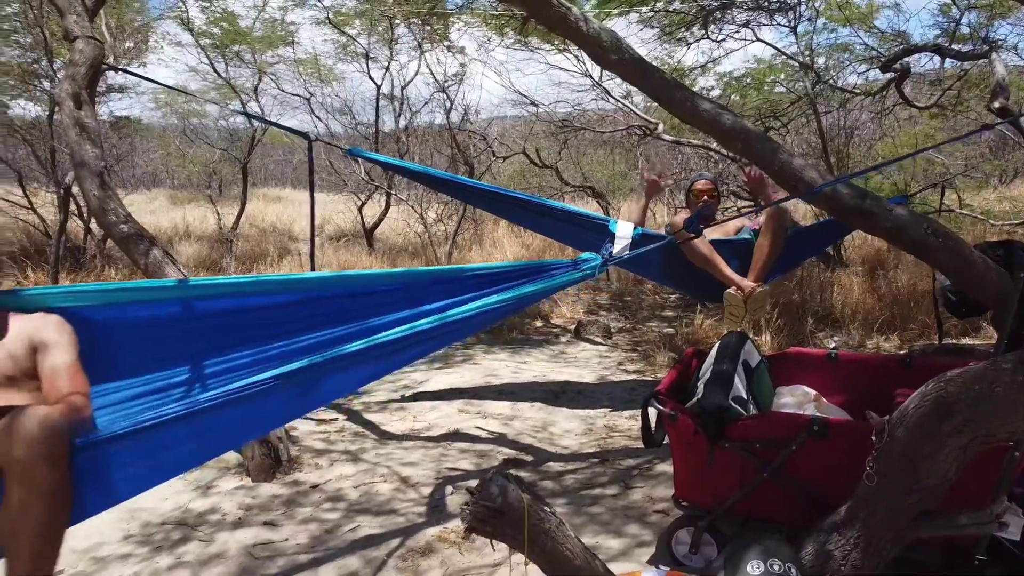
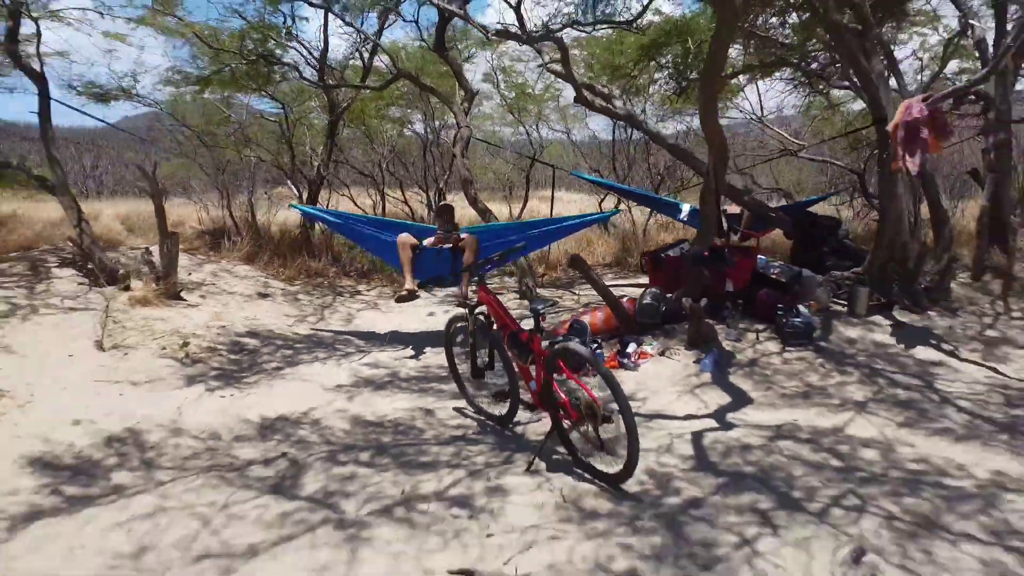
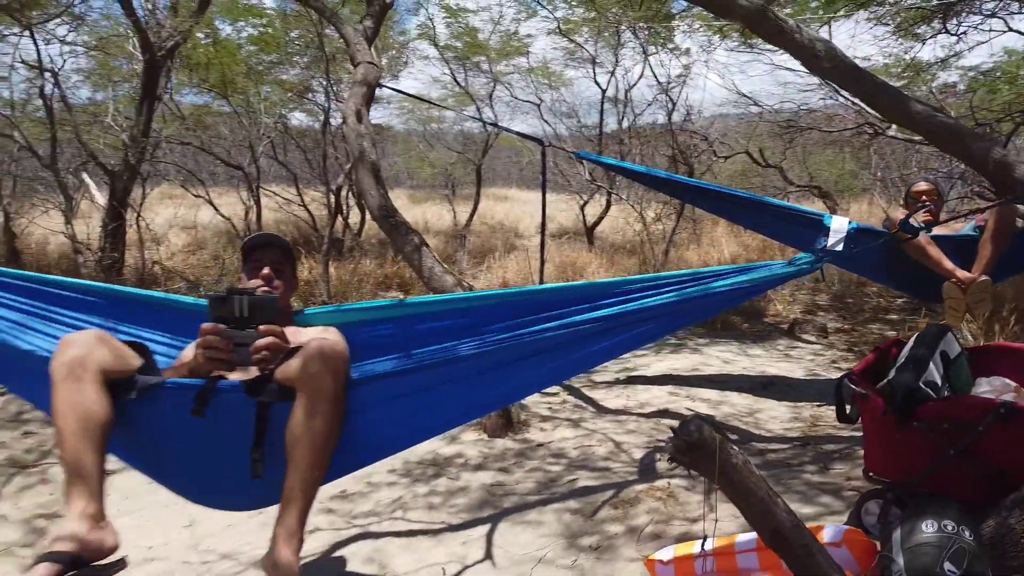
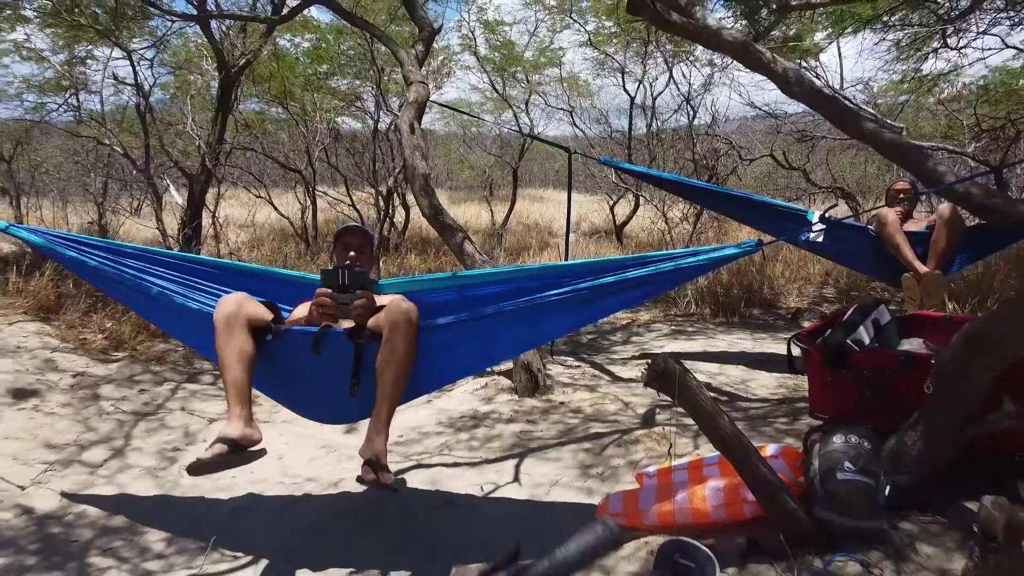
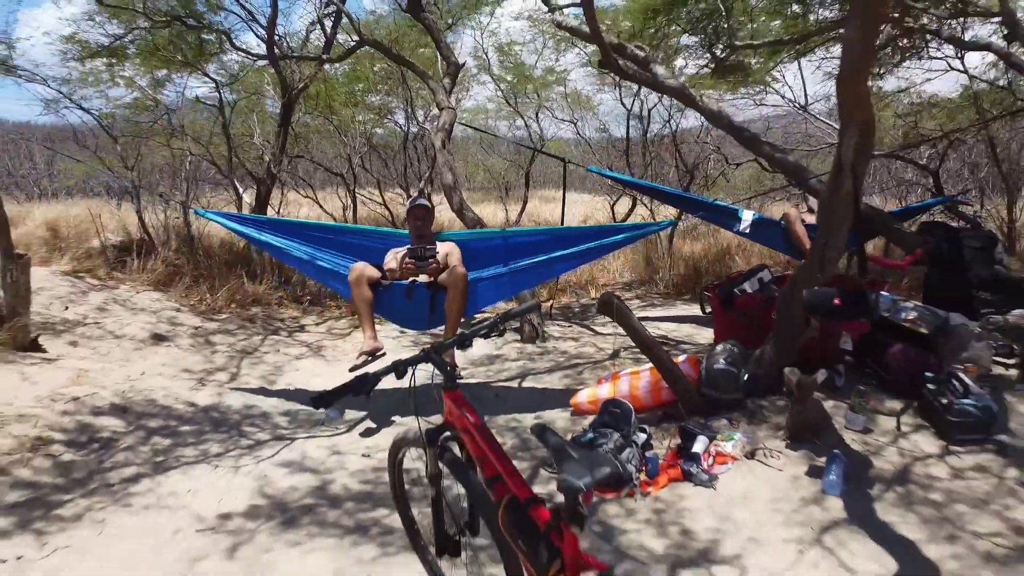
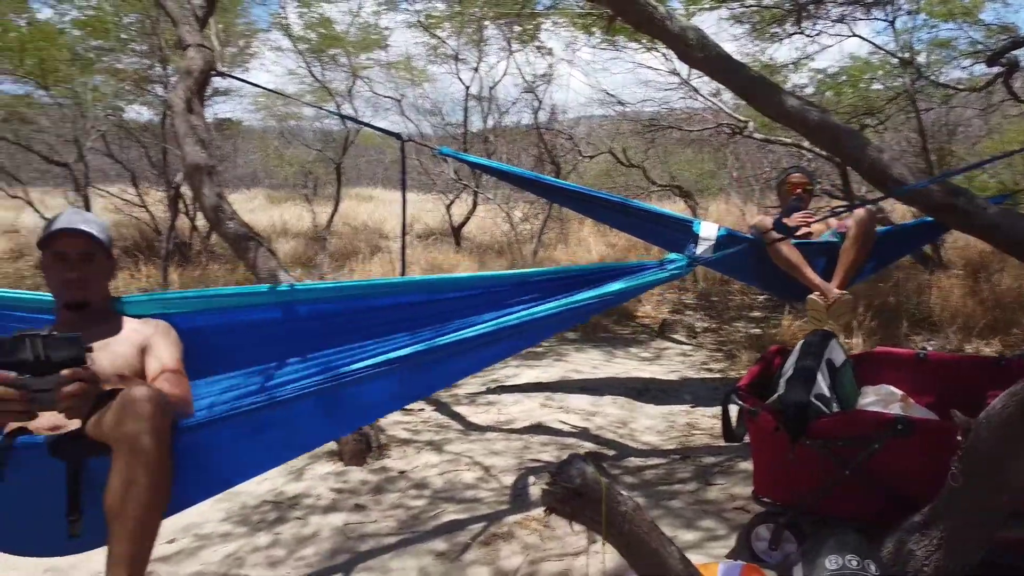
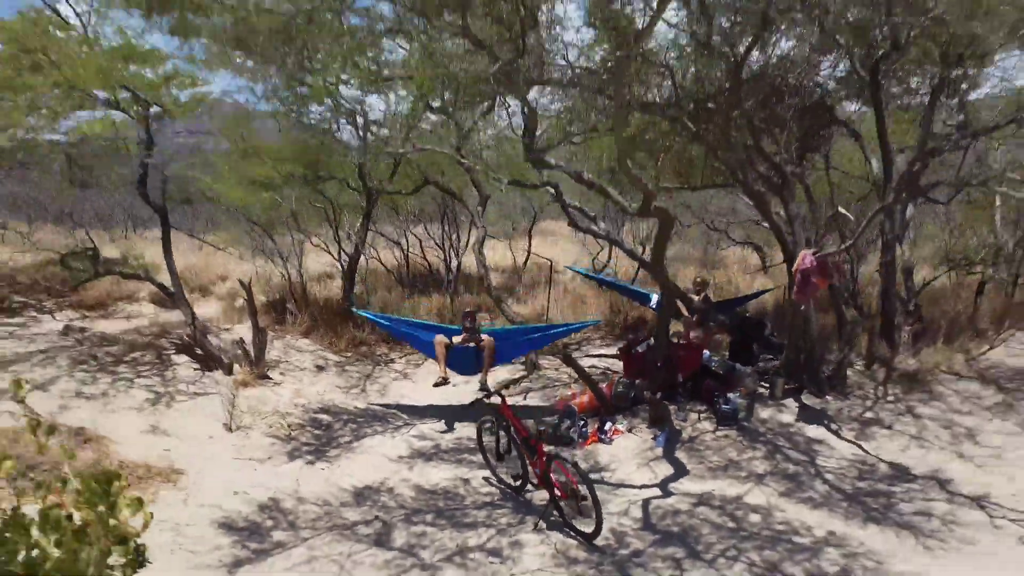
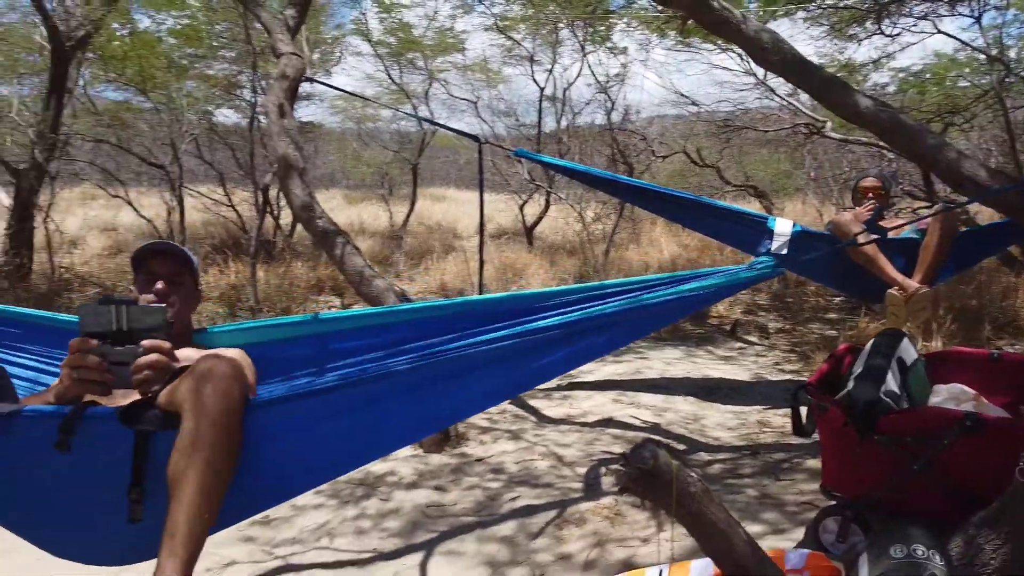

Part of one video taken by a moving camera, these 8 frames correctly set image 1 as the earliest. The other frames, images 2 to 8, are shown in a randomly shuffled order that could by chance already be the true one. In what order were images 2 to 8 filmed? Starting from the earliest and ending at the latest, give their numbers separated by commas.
6, 8, 3, 4, 5, 2, 7
